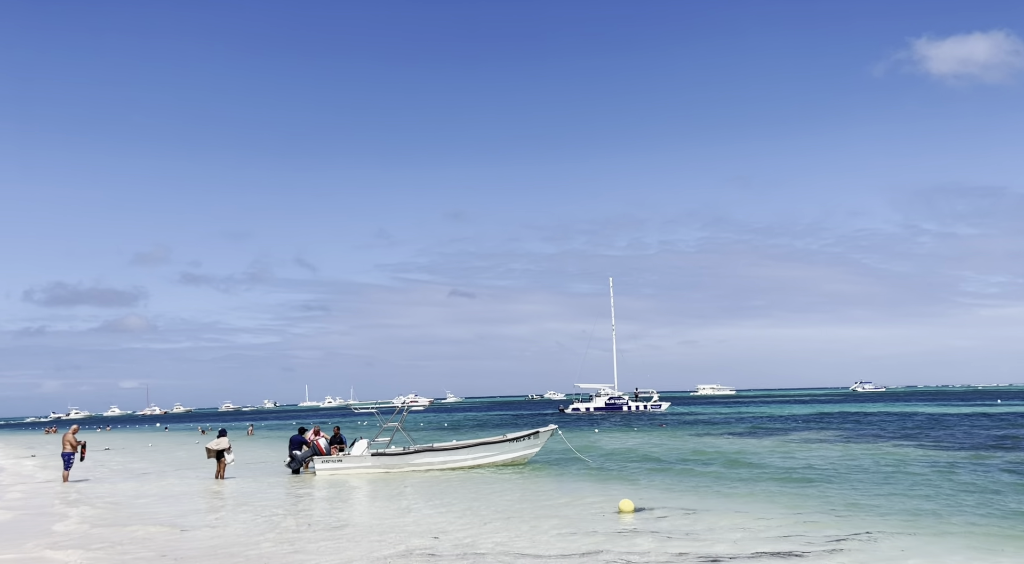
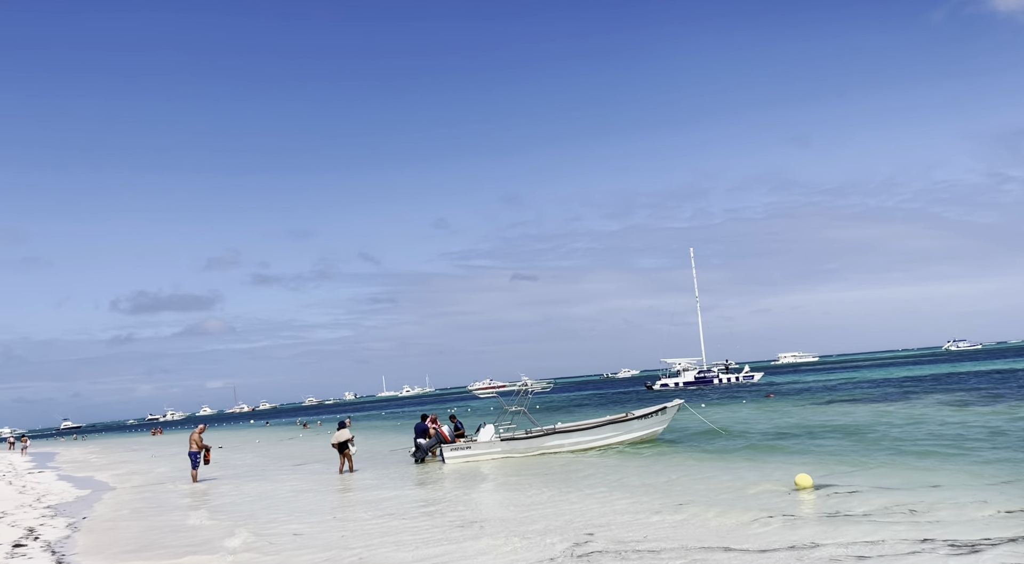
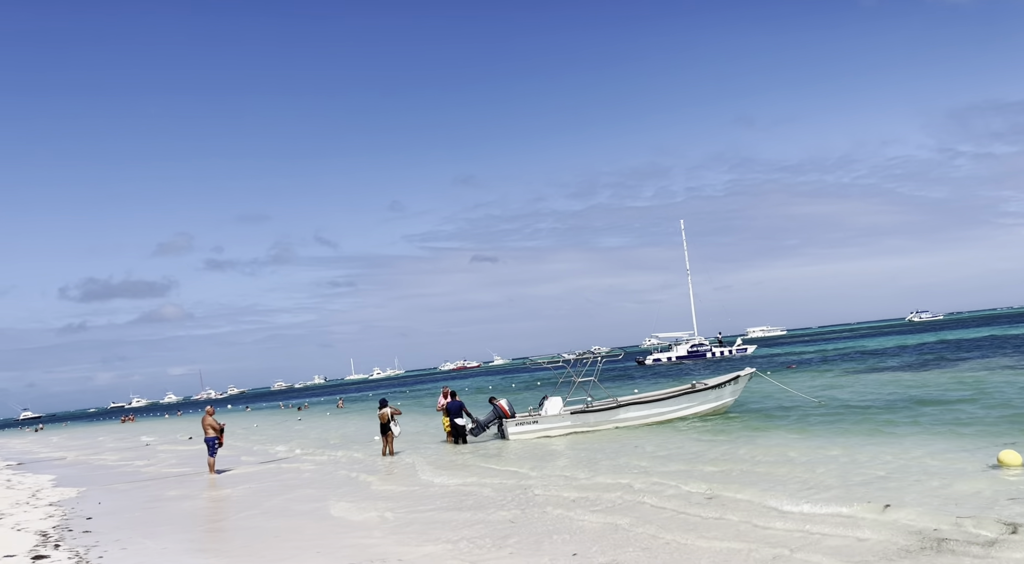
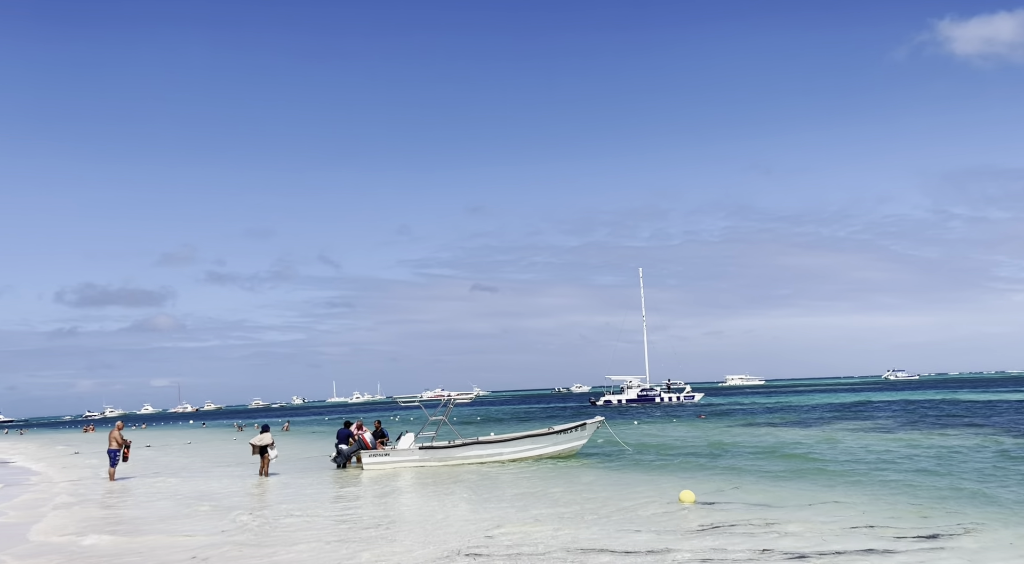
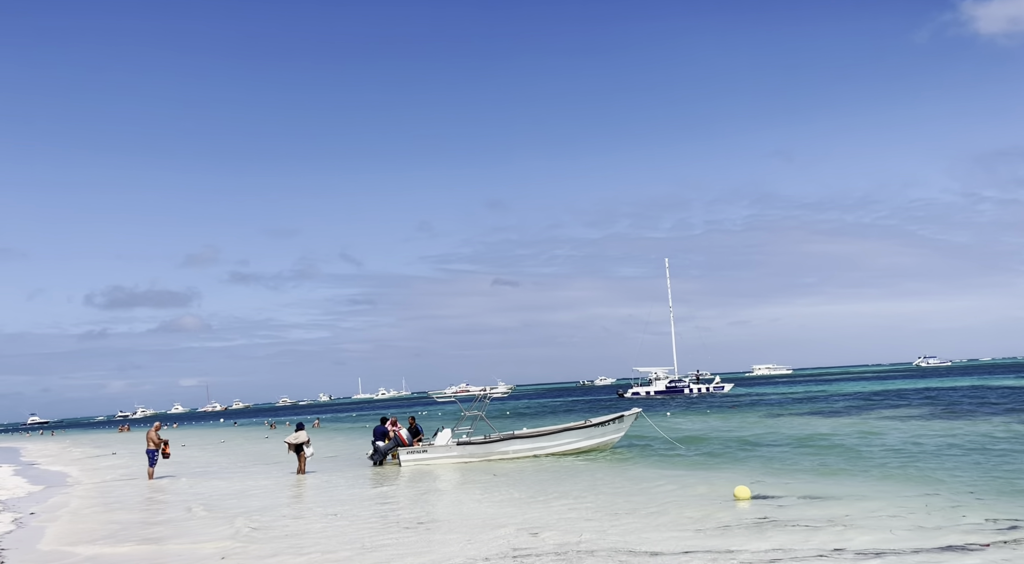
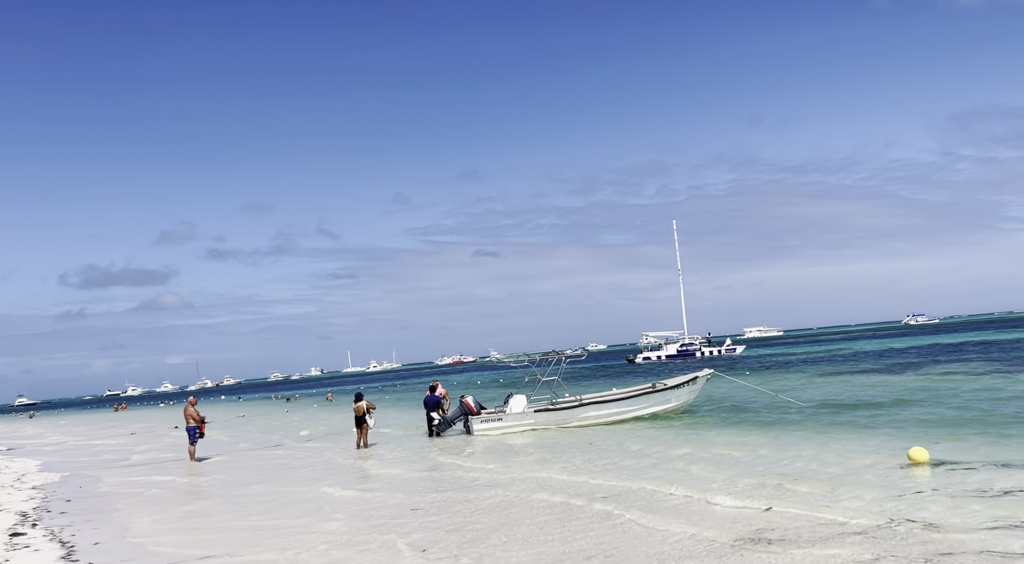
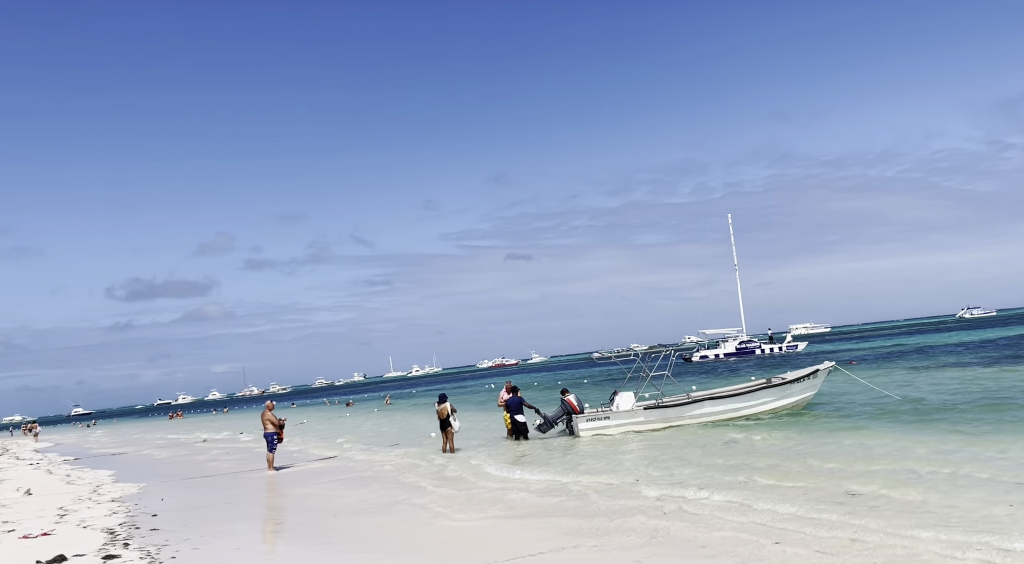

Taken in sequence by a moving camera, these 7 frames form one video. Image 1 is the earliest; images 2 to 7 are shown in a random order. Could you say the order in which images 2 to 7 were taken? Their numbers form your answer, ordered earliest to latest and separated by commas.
4, 5, 2, 6, 3, 7
